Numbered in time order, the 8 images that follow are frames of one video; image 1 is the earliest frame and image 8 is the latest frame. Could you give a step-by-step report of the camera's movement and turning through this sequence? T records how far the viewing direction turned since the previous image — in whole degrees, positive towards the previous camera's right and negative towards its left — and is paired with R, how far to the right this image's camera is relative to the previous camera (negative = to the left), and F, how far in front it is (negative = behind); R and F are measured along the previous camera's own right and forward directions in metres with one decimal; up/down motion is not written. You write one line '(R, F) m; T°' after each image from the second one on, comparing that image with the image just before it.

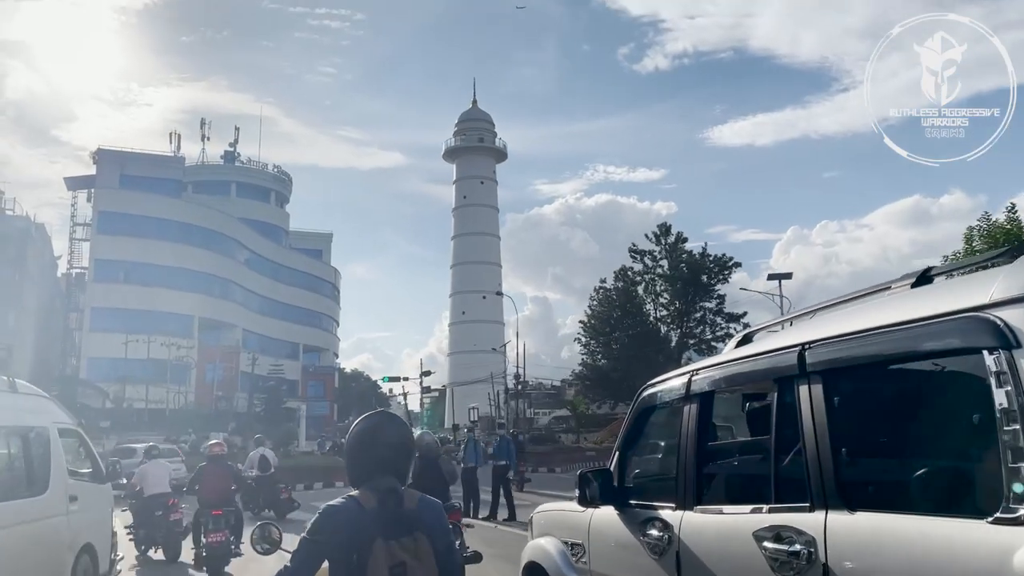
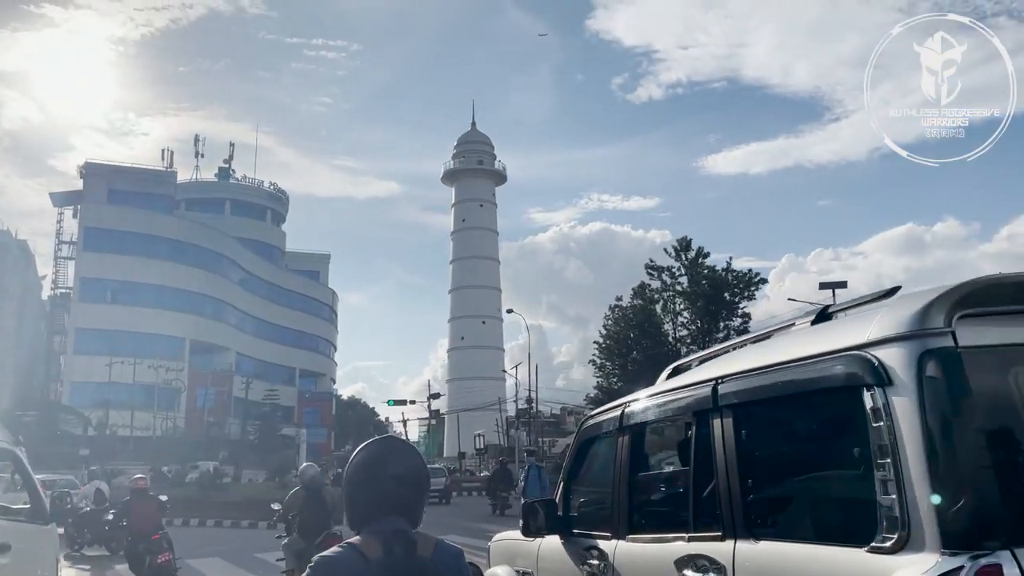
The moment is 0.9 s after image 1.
(-0.7, +2.2) m; 0°
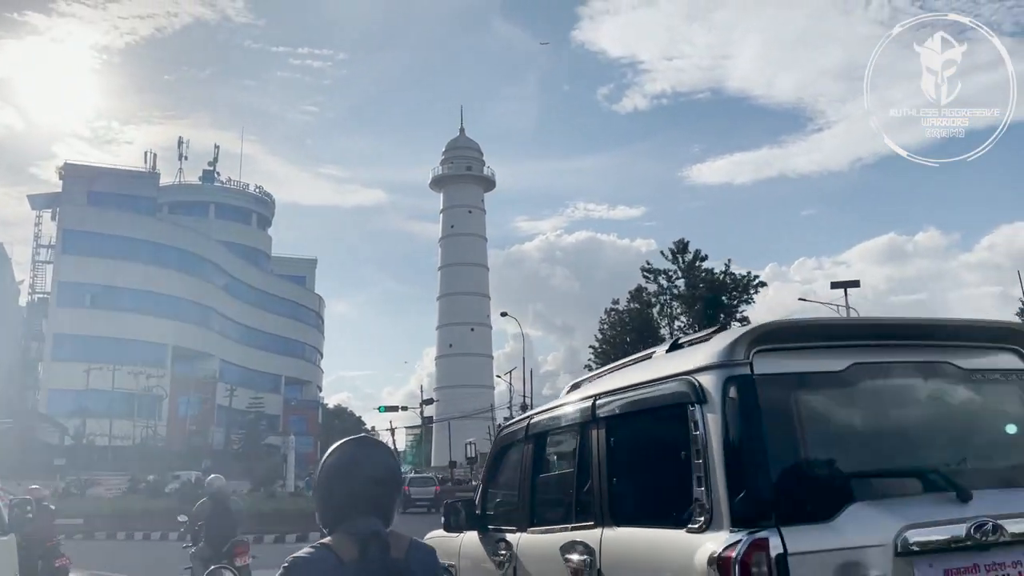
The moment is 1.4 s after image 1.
(-0.3, +1.0) m; +1°
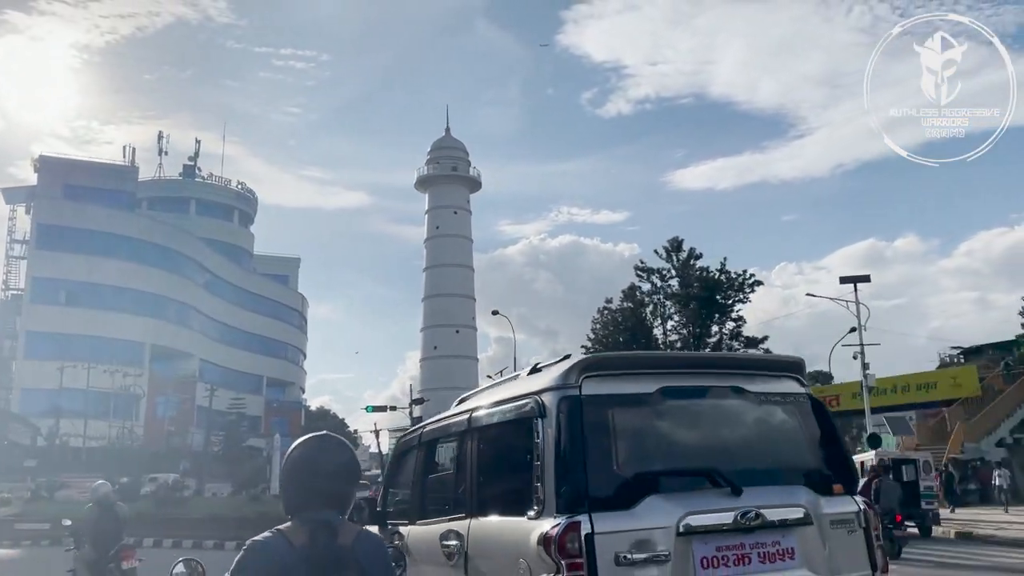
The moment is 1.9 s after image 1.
(-0.3, +0.9) m; +1°
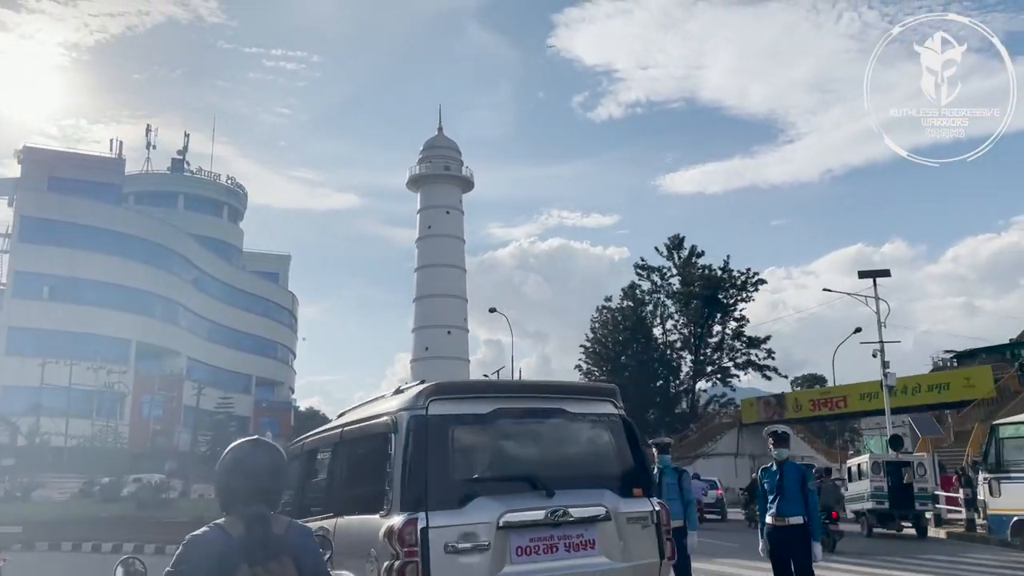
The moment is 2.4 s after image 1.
(-0.3, +0.9) m; +1°
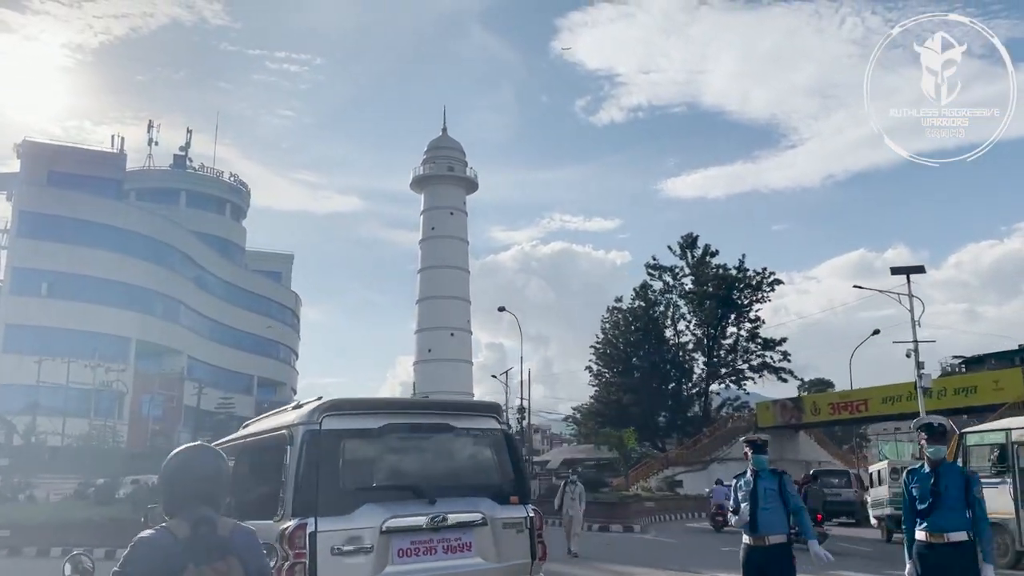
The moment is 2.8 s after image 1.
(-0.3, +0.8) m; 0°
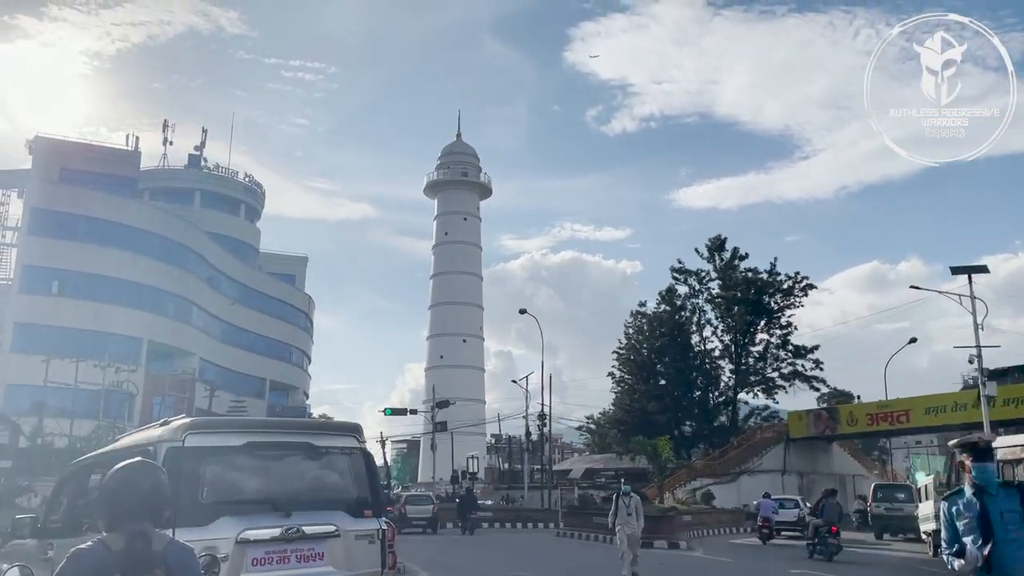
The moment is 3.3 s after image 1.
(-0.4, +1.0) m; -1°
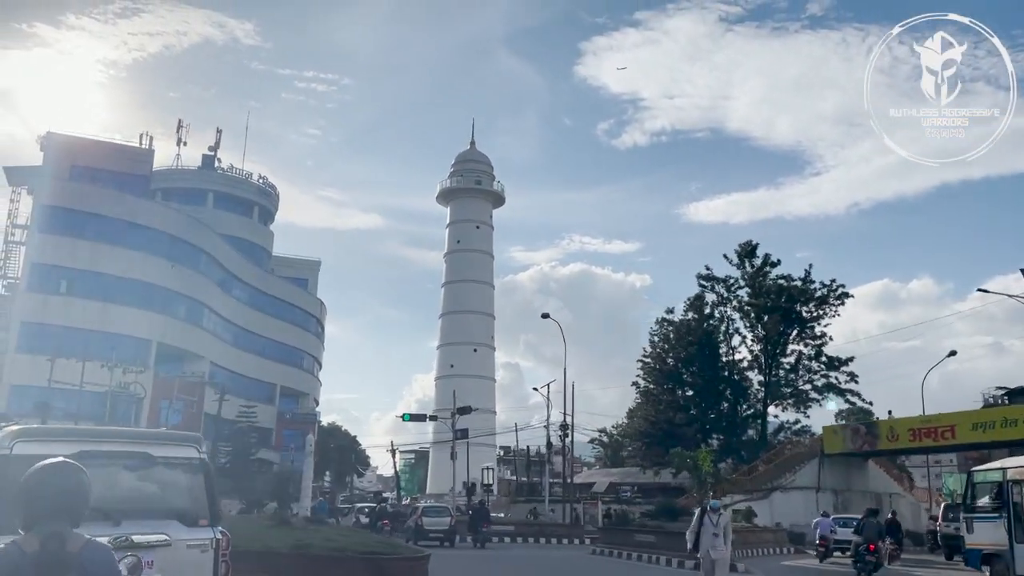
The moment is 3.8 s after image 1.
(-0.5, +1.1) m; -1°
